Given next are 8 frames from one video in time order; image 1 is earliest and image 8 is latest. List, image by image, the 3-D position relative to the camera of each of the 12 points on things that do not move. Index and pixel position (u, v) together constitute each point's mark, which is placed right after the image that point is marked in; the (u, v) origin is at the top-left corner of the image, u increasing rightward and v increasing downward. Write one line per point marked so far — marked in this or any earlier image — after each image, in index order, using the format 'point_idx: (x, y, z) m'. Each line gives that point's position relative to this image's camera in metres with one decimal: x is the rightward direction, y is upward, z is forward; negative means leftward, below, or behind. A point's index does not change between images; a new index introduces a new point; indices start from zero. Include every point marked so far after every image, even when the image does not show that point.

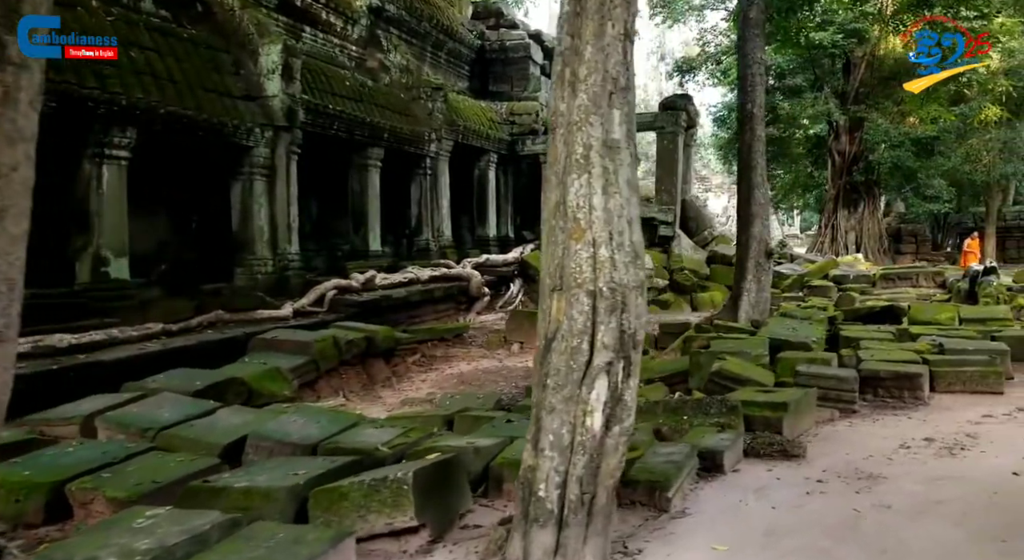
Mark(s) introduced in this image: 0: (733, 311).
0: (+2.3, -0.3, +9.7) m
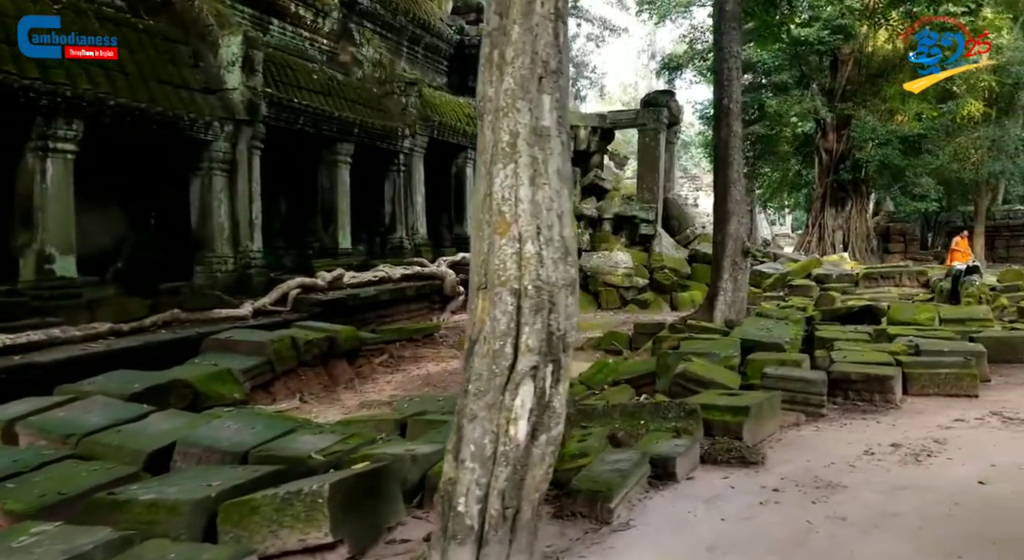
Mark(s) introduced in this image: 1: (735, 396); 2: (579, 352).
0: (+2.0, -0.3, +9.5) m
1: (+1.2, -0.6, +5.1) m
2: (+0.7, -0.7, +9.3) m
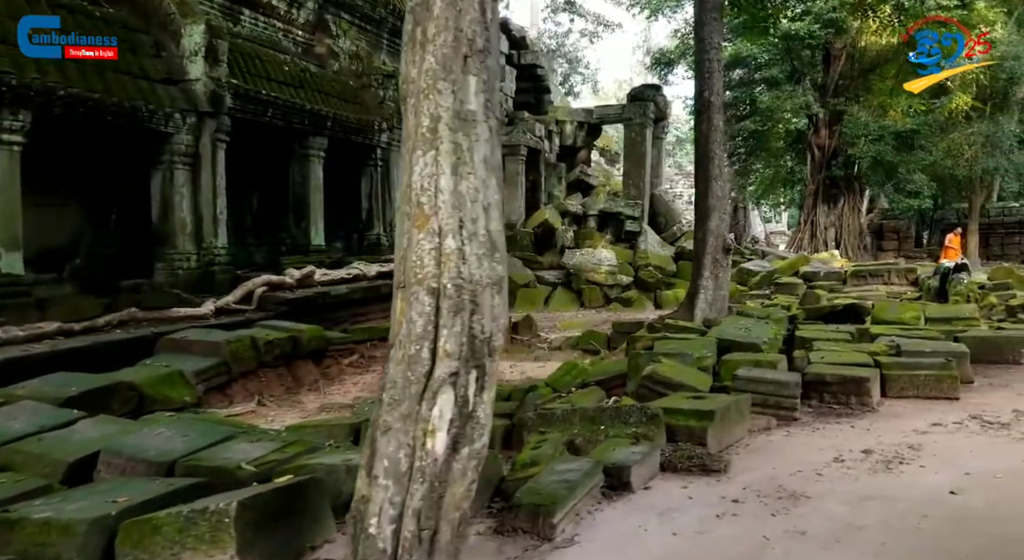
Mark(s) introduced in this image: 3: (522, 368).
0: (+1.8, -0.3, +9.3) m
1: (+1.0, -0.6, +4.9) m
2: (+0.4, -0.7, +9.1) m
3: (+0.1, -0.8, +8.4) m
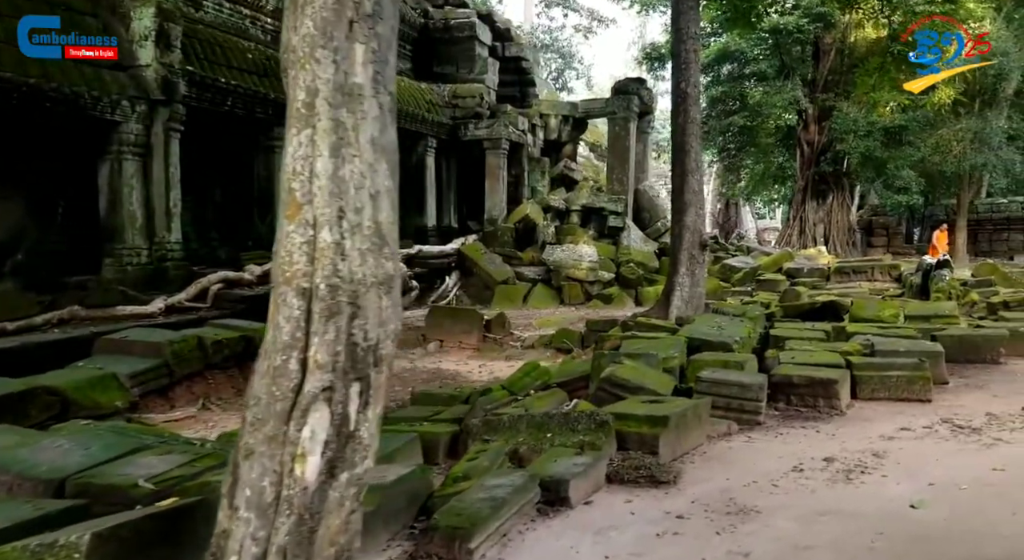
0: (+1.5, -0.3, +9.0) m
1: (+0.7, -0.6, +4.6) m
2: (+0.2, -0.7, +8.9) m
3: (-0.2, -0.8, +8.1) m
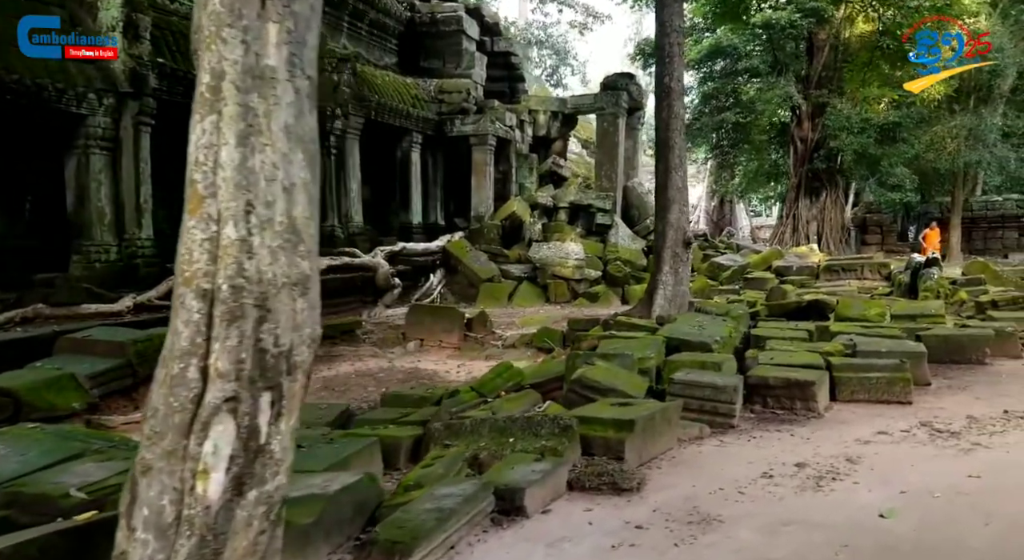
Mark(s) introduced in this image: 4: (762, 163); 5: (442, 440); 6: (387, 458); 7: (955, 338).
0: (+1.3, -0.2, +8.9) m
1: (+0.5, -0.6, +4.5) m
2: (0.0, -0.7, +8.7) m
3: (-0.4, -0.8, +8.0) m
4: (+4.8, +2.3, +17.9) m
5: (-0.3, -0.7, +4.1) m
6: (-0.6, -0.8, +4.2) m
7: (+3.4, -0.4, +7.1) m
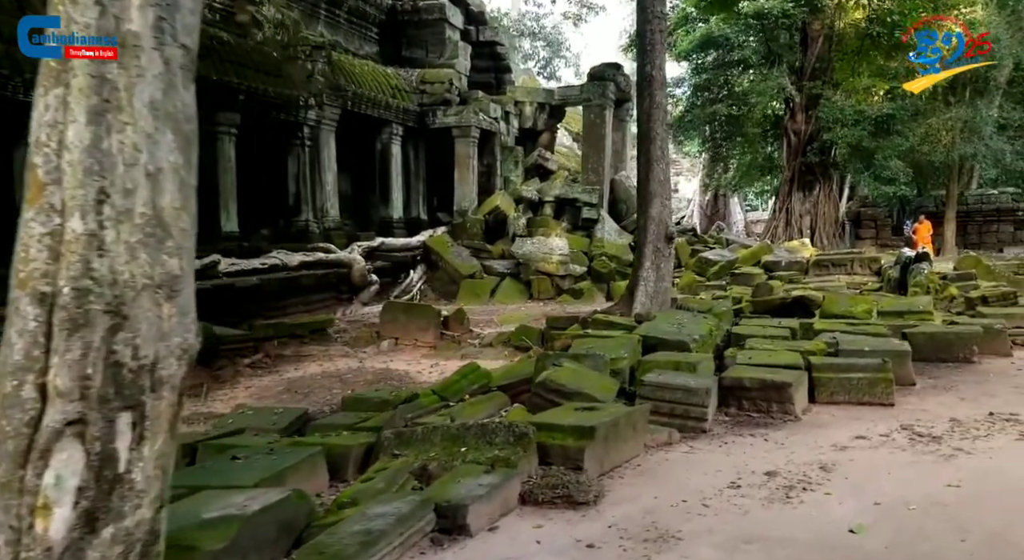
0: (+1.1, -0.2, +8.7) m
1: (+0.4, -0.6, +4.2) m
2: (-0.2, -0.6, +8.5) m
3: (-0.6, -0.7, +7.7) m
4: (+4.6, +2.4, +17.7) m
5: (-0.5, -0.7, +3.9) m
6: (-0.8, -0.8, +3.9) m
7: (+3.2, -0.4, +6.8) m
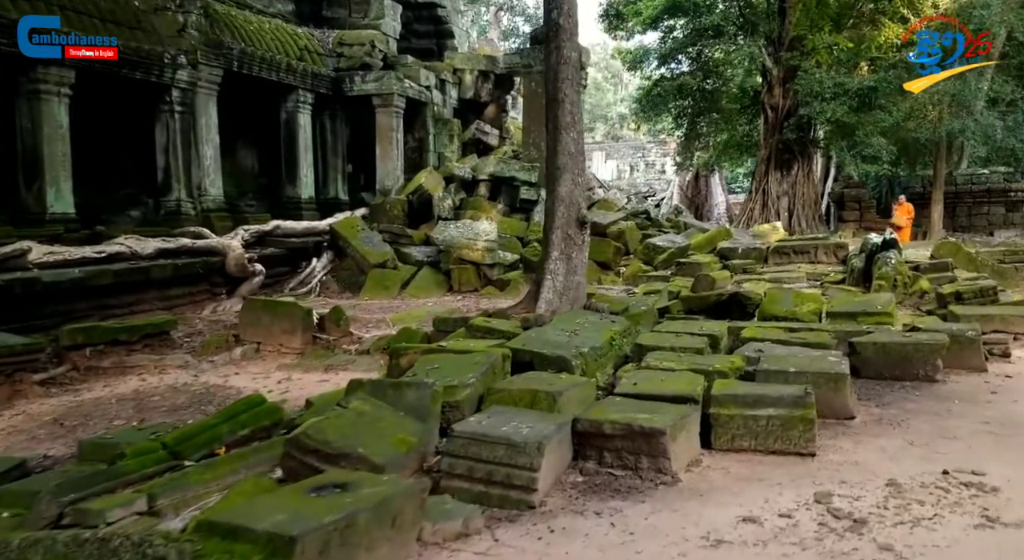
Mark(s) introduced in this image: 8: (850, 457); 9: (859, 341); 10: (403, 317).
0: (+0.2, -0.2, +7.2) m
1: (-0.5, -0.6, +2.8) m
2: (-1.2, -0.6, +7.1) m
3: (-1.5, -0.7, +6.3) m
4: (+3.6, +2.6, +16.2) m
5: (-1.4, -0.7, +2.5) m
6: (-1.7, -0.8, +2.5) m
7: (+2.3, -0.4, +5.4) m
8: (+1.4, -0.7, +3.8) m
9: (+2.1, -0.4, +5.5) m
10: (-1.0, -0.3, +8.1) m
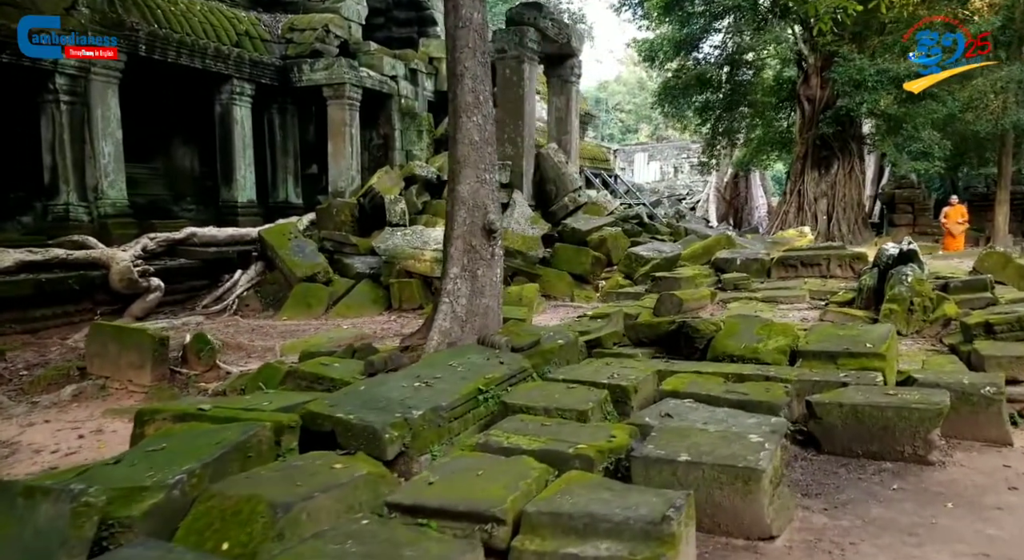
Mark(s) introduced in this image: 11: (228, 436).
0: (-0.5, -0.3, +5.8) m
1: (-1.5, -0.8, +1.4) m
2: (-1.8, -0.7, +5.6) m
3: (-2.3, -0.8, +4.9) m
4: (+3.5, +2.4, +14.5) m
5: (-2.3, -0.9, +1.1) m
6: (-2.6, -1.0, +1.1) m
7: (+1.5, -0.5, +3.8) m
8: (+0.5, -0.9, +2.3) m
9: (+1.3, -0.5, +3.9) m
10: (-1.6, -0.5, +6.7) m
11: (-1.0, -0.6, +3.2) m
